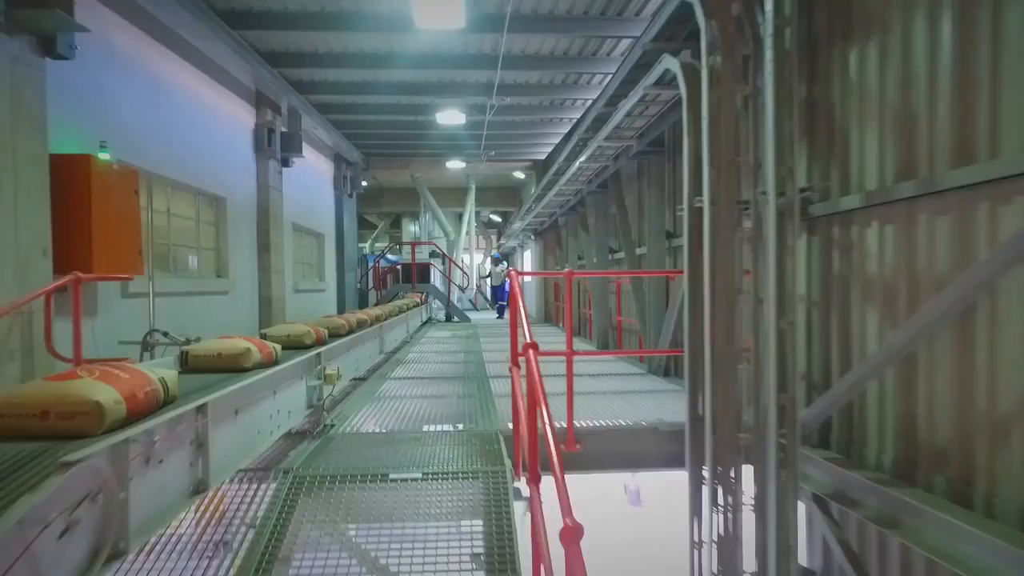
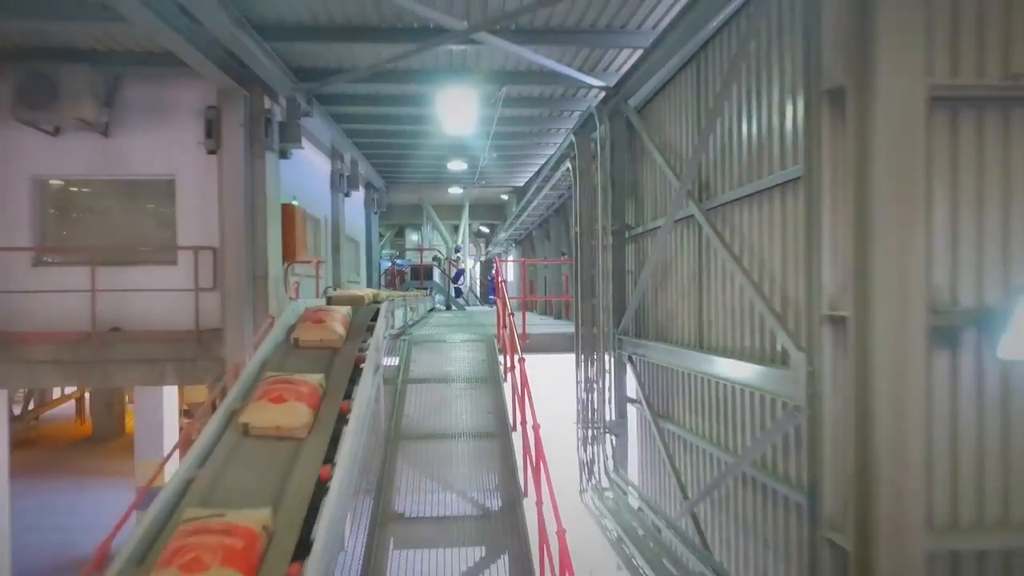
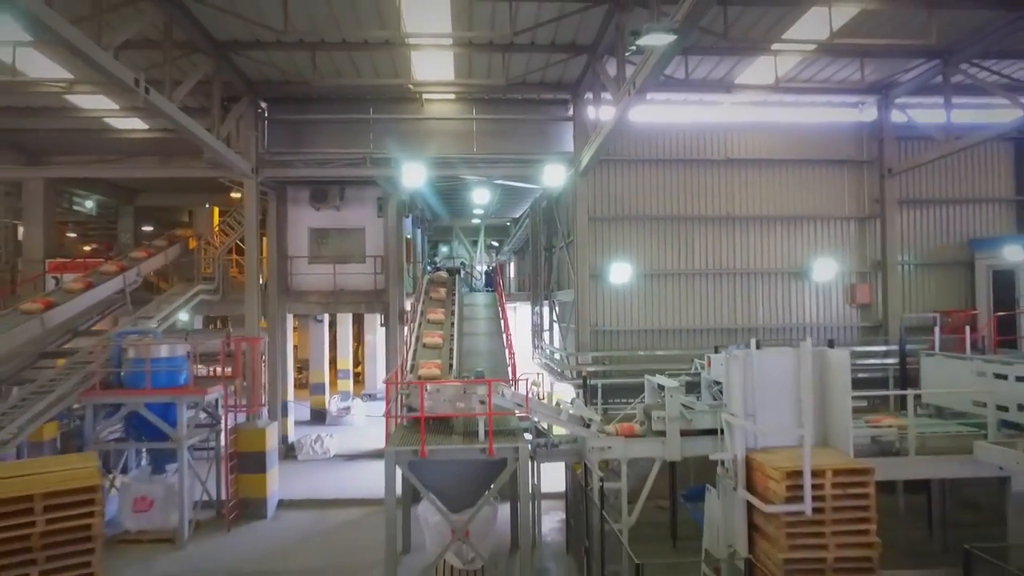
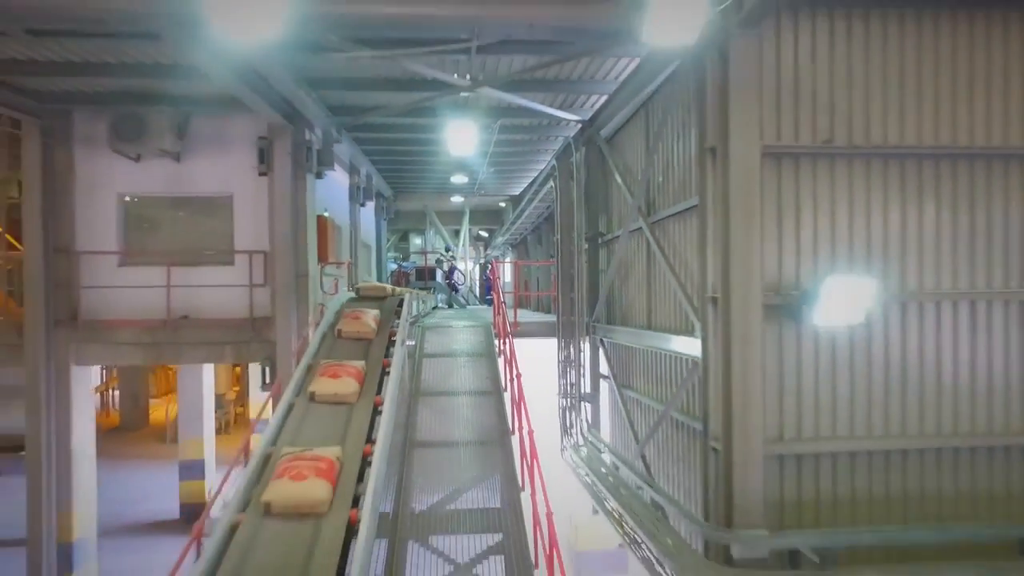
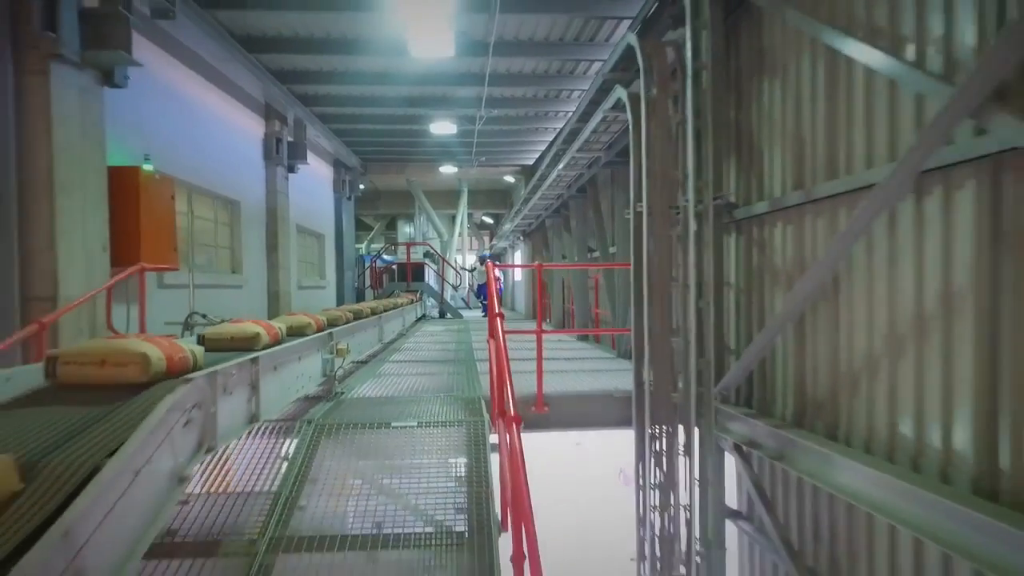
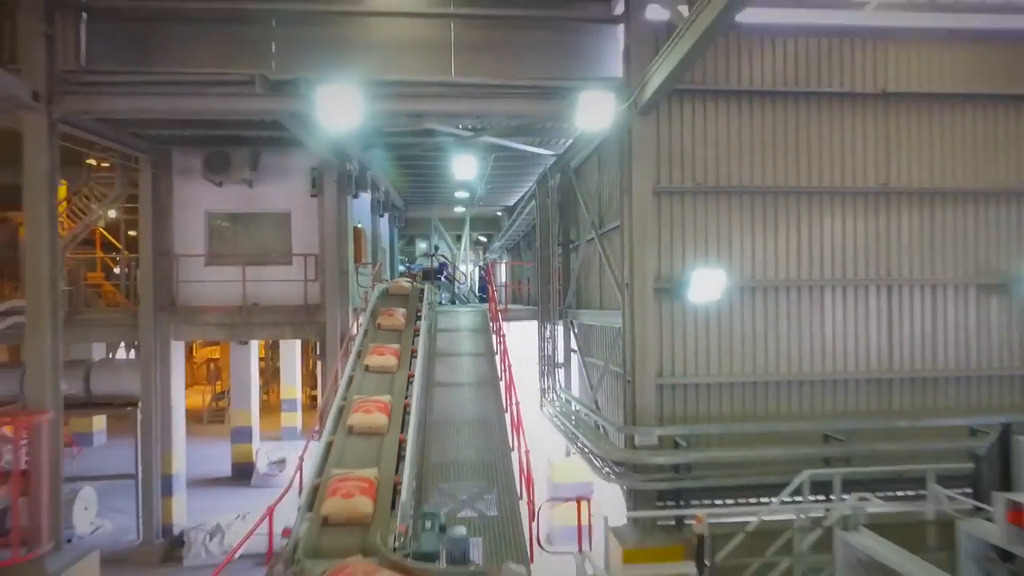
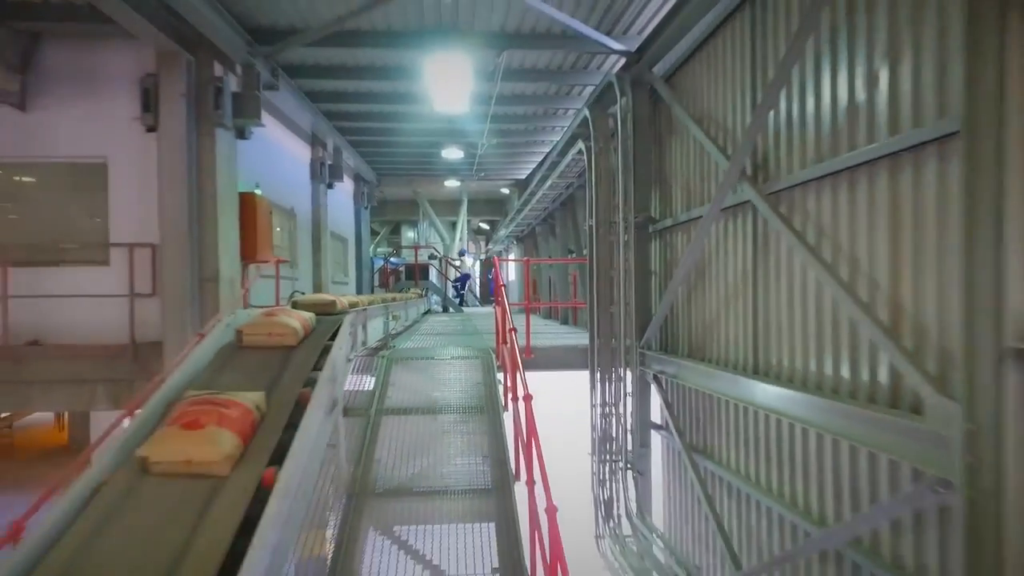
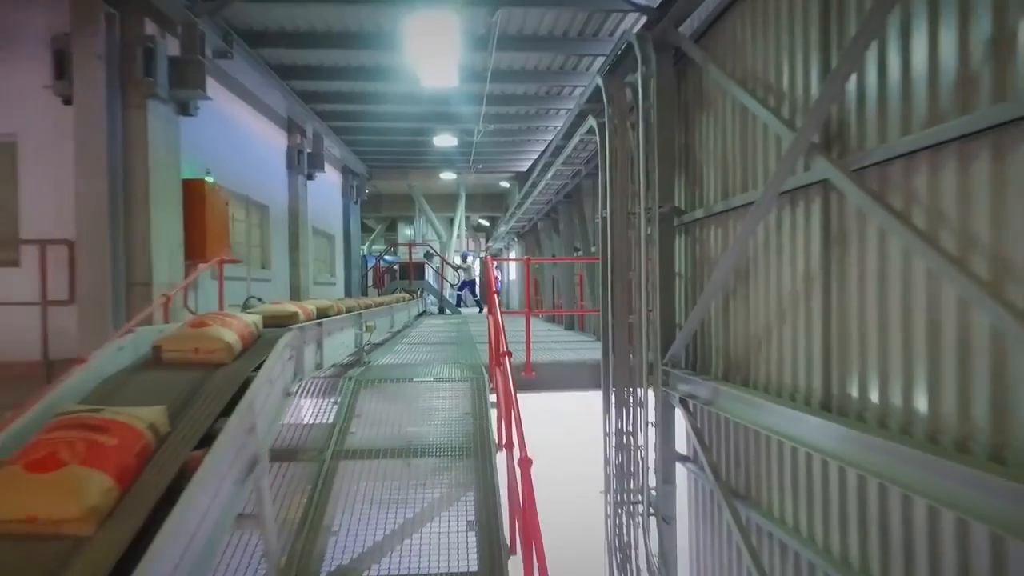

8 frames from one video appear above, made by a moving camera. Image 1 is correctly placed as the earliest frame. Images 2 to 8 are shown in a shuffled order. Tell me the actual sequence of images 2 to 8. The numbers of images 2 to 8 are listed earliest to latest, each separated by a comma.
5, 8, 7, 2, 4, 6, 3
